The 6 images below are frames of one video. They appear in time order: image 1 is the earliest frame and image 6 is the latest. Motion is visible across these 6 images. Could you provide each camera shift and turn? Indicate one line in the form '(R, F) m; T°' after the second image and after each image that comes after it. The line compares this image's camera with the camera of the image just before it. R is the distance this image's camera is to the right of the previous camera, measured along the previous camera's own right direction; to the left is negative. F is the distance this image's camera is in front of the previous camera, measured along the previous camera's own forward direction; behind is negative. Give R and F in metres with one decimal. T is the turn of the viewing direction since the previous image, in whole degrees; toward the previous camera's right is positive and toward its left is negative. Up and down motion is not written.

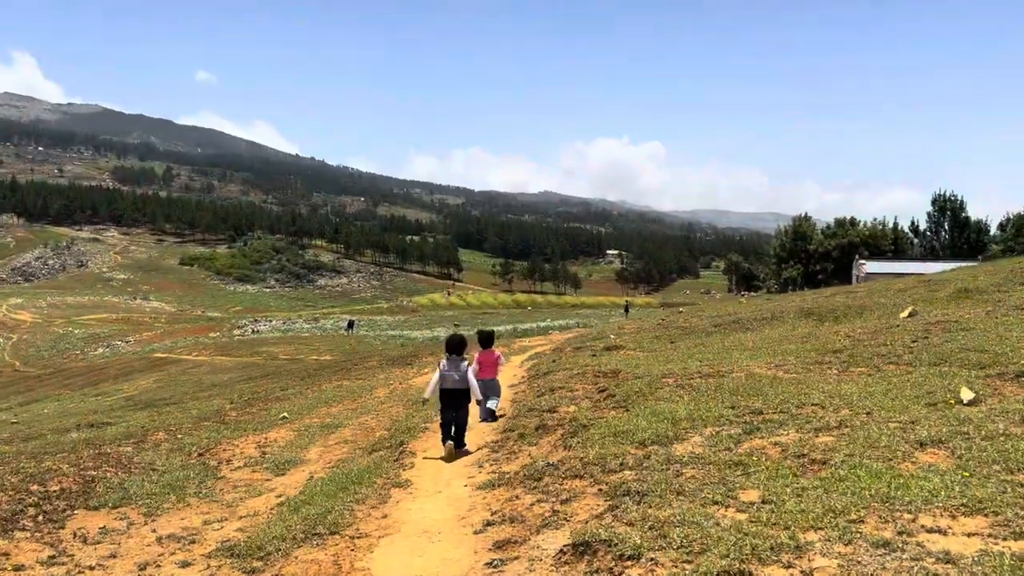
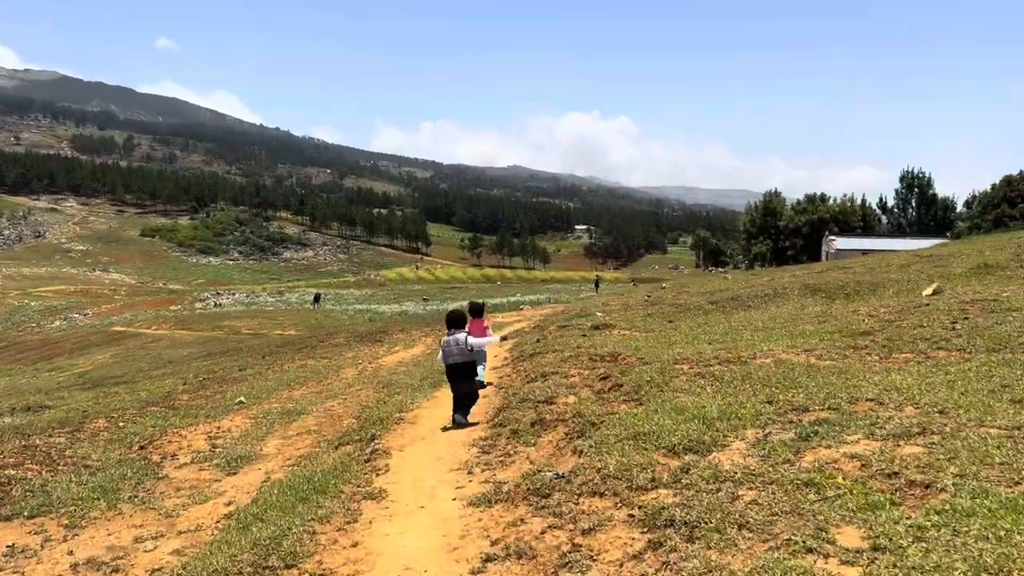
(-0.3, +2.0) m; +2°
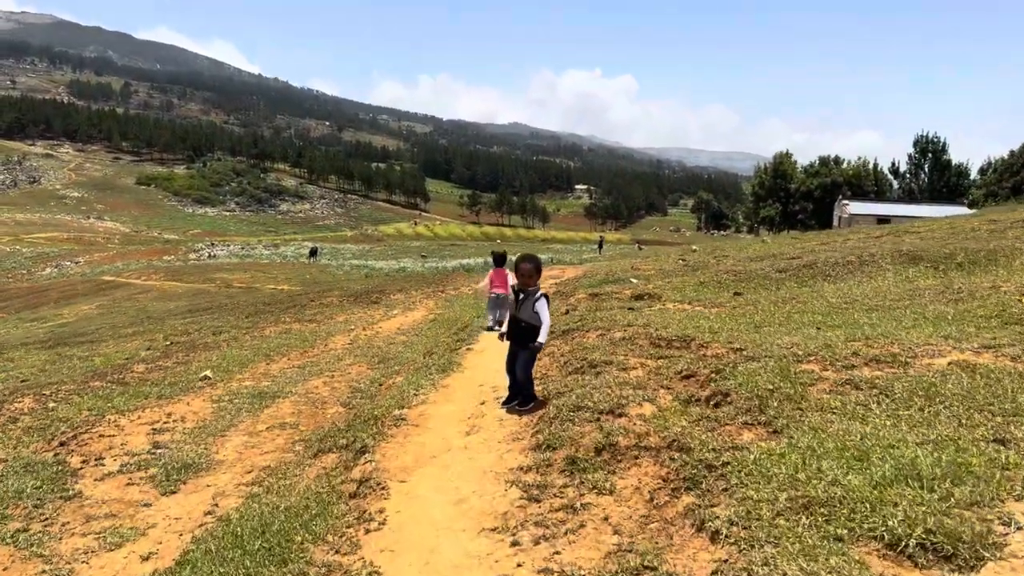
(-0.6, +3.7) m; 0°
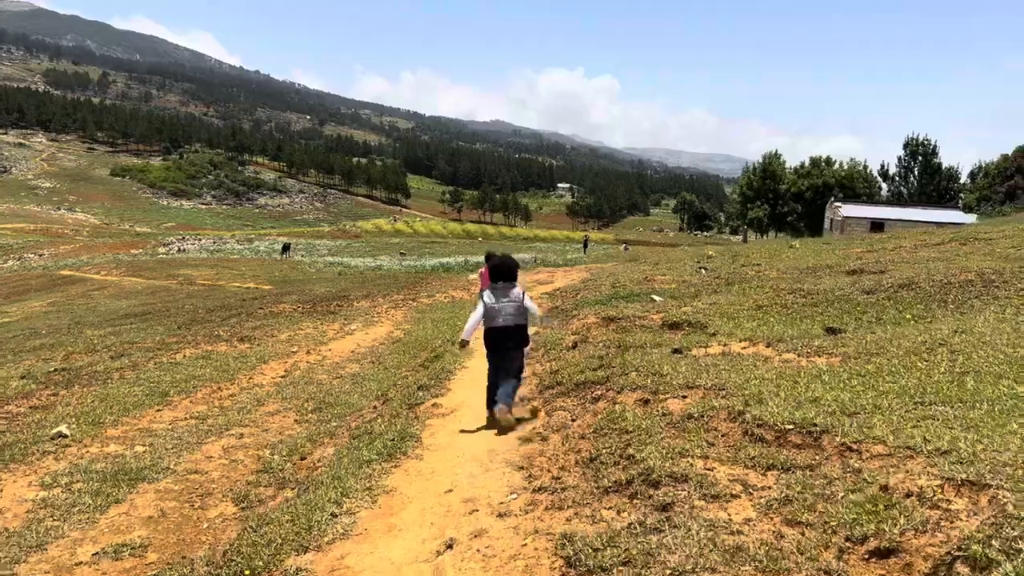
(-0.1, +5.0) m; +1°
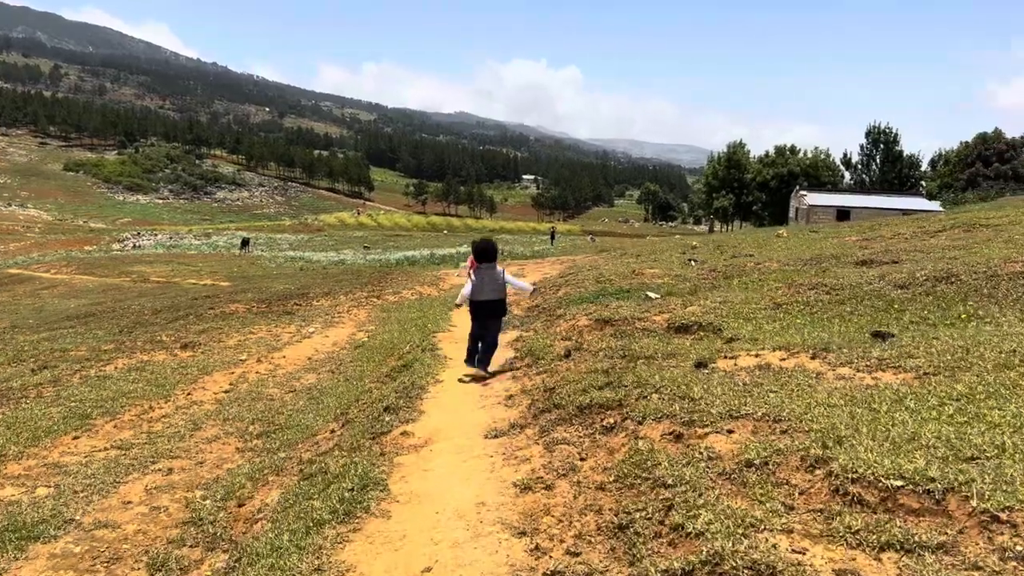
(-0.2, +1.9) m; +2°
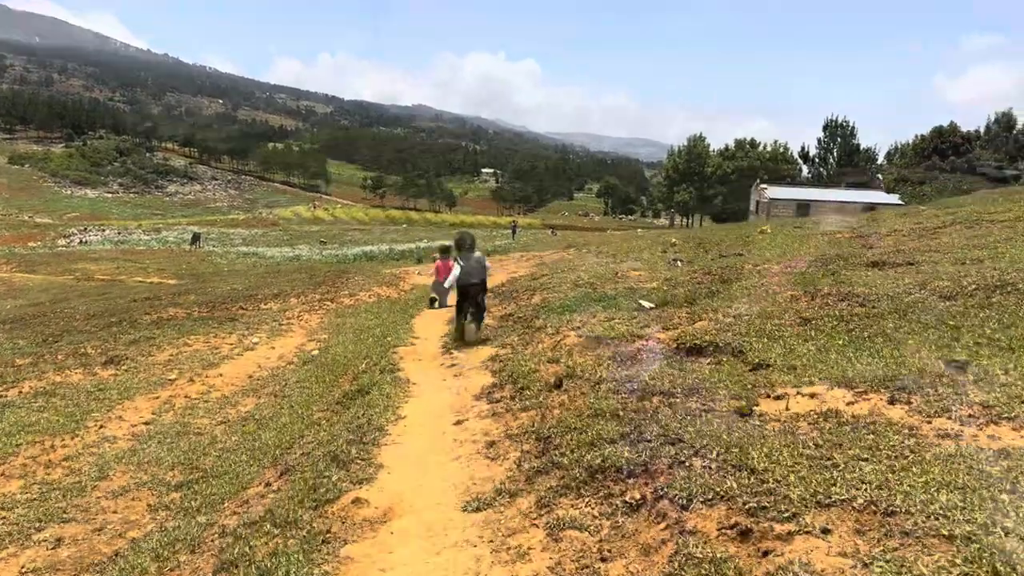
(-0.2, +2.0) m; +3°
